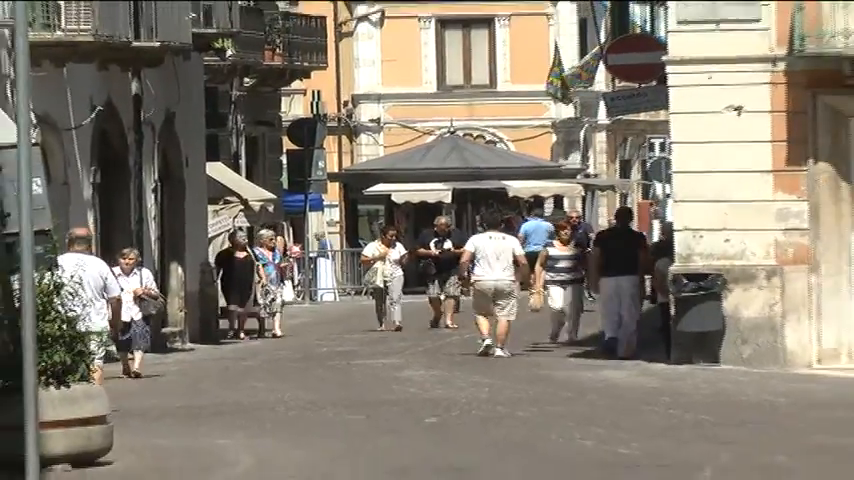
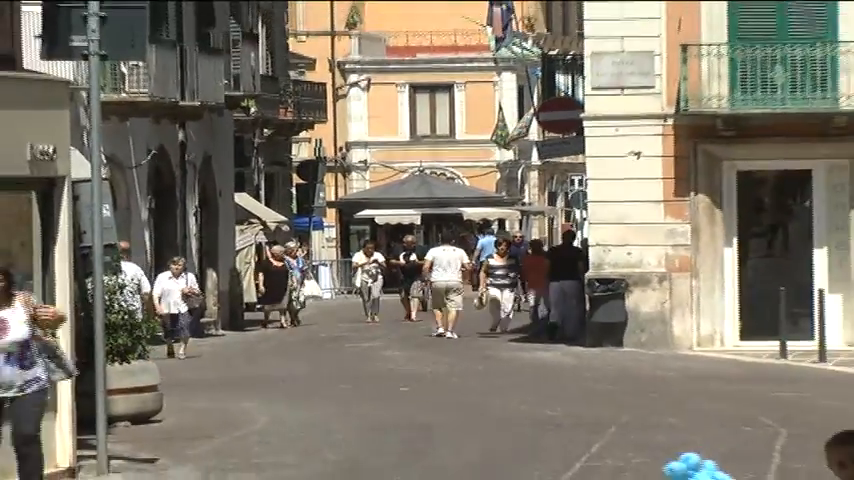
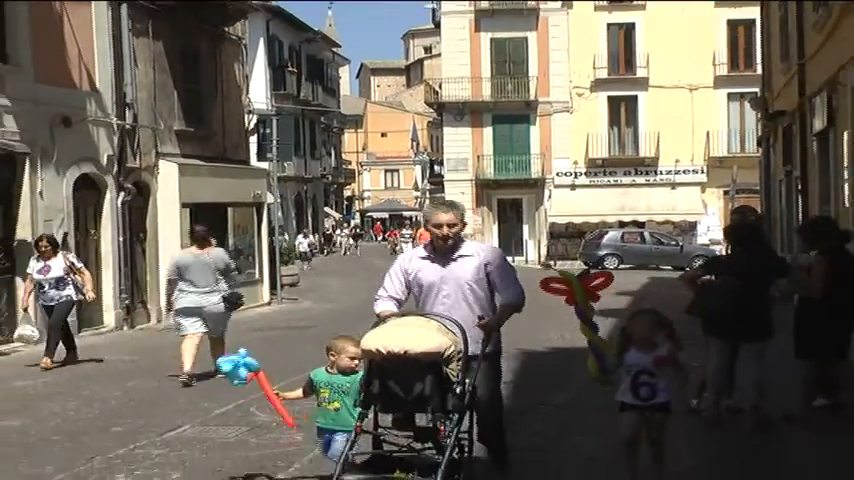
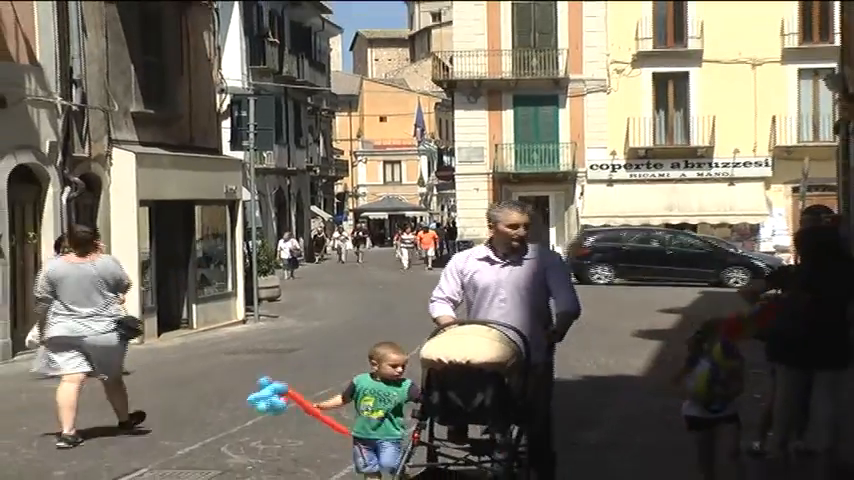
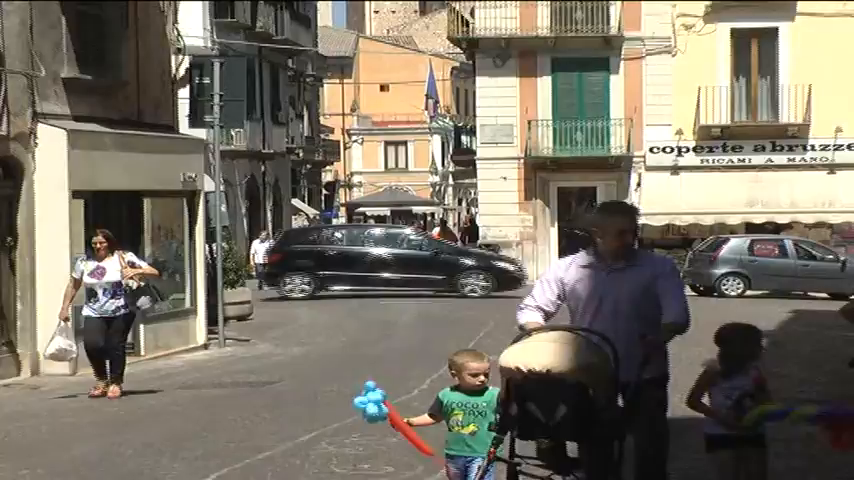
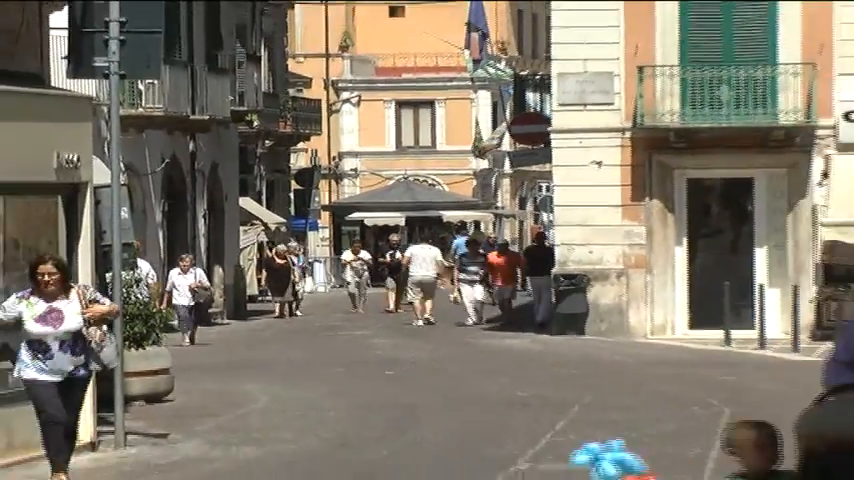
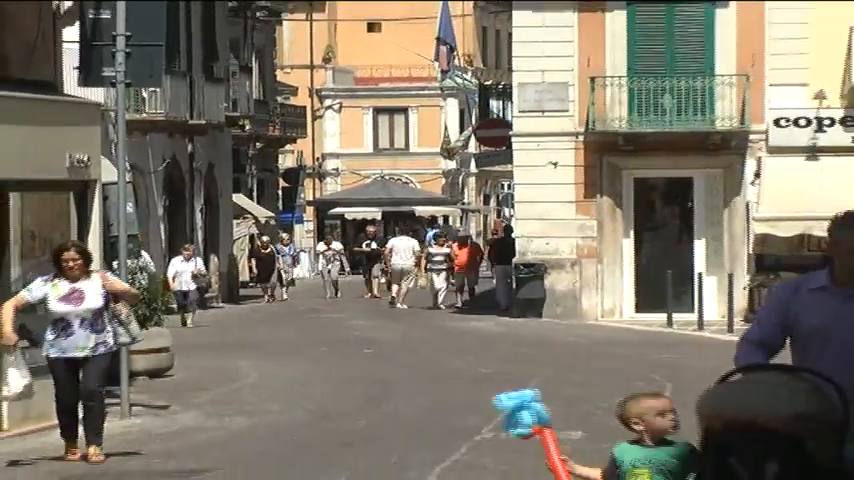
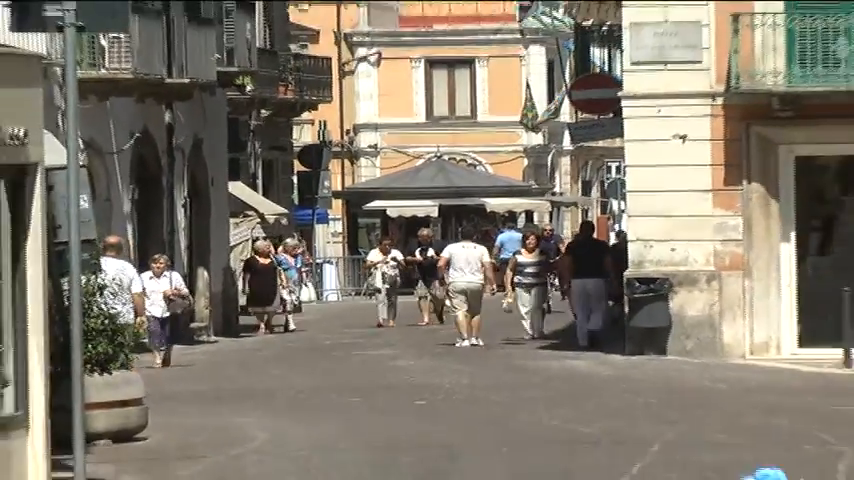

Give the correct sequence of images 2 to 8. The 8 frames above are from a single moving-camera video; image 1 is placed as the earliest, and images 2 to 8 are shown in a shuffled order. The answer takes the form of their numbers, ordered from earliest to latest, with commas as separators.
8, 2, 6, 7, 5, 4, 3
